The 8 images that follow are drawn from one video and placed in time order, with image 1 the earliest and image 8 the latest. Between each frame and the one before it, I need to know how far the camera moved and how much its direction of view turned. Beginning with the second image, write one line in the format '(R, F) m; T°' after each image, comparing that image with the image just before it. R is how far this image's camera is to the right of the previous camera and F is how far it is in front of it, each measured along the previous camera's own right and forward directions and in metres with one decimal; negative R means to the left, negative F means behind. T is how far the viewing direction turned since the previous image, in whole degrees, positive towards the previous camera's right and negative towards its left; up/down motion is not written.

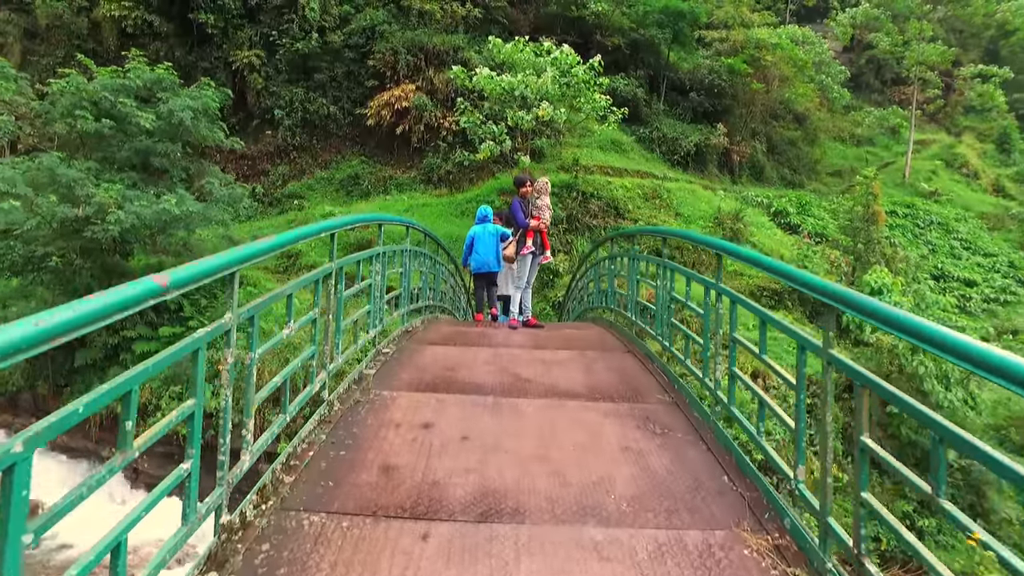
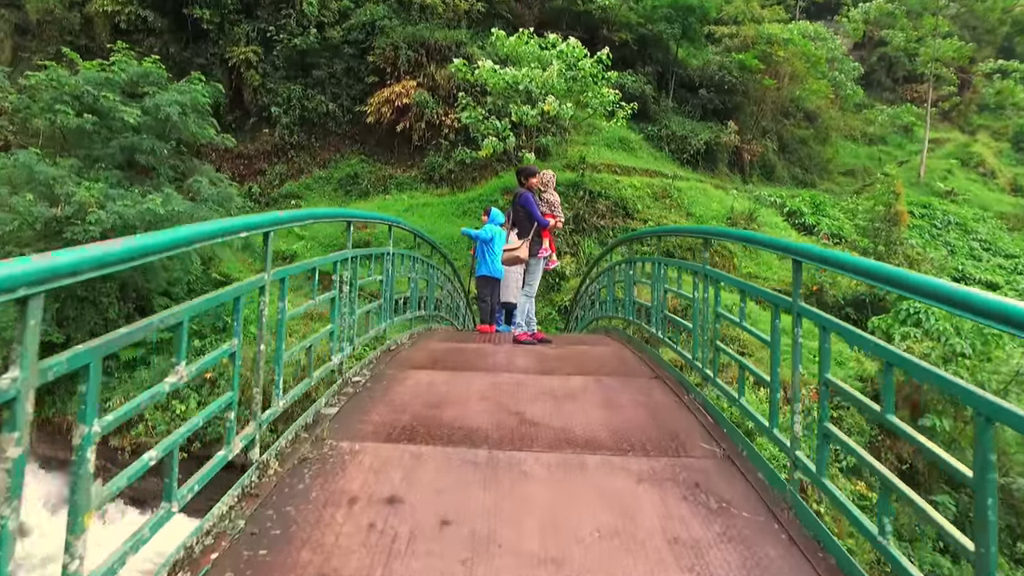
(0.0, +0.5) m; 0°
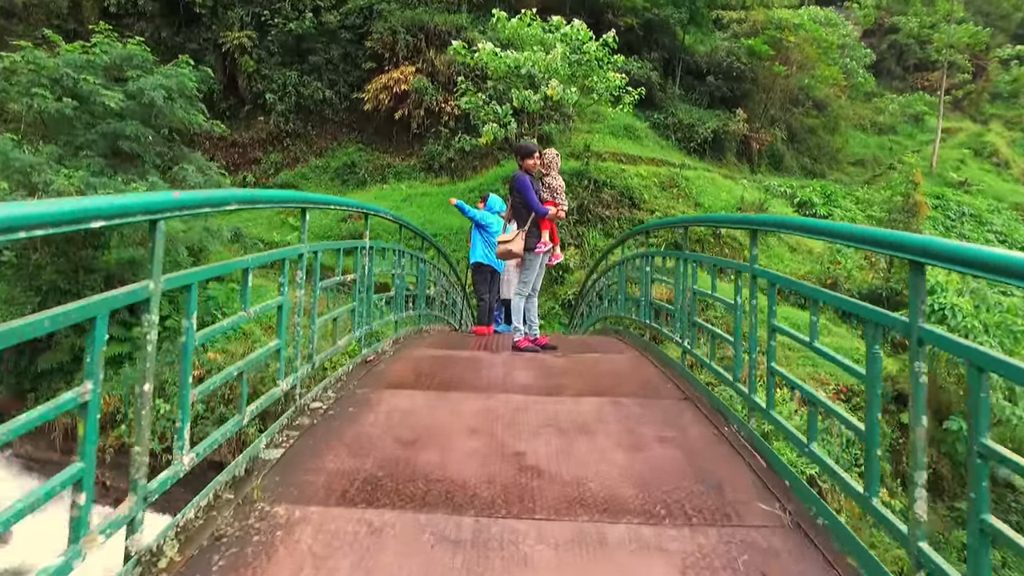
(0.0, +0.4) m; 0°
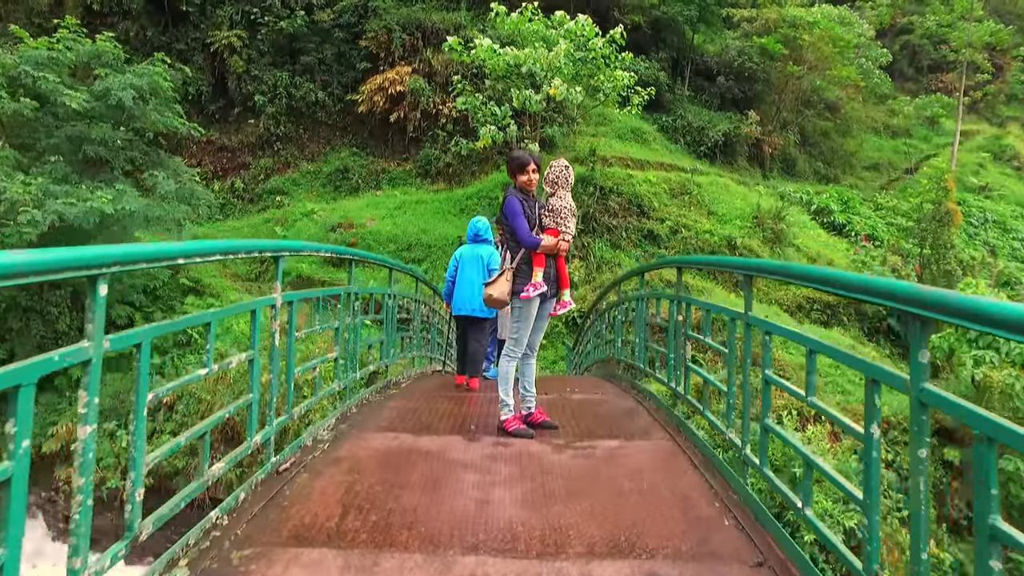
(+0.1, +0.7) m; 0°
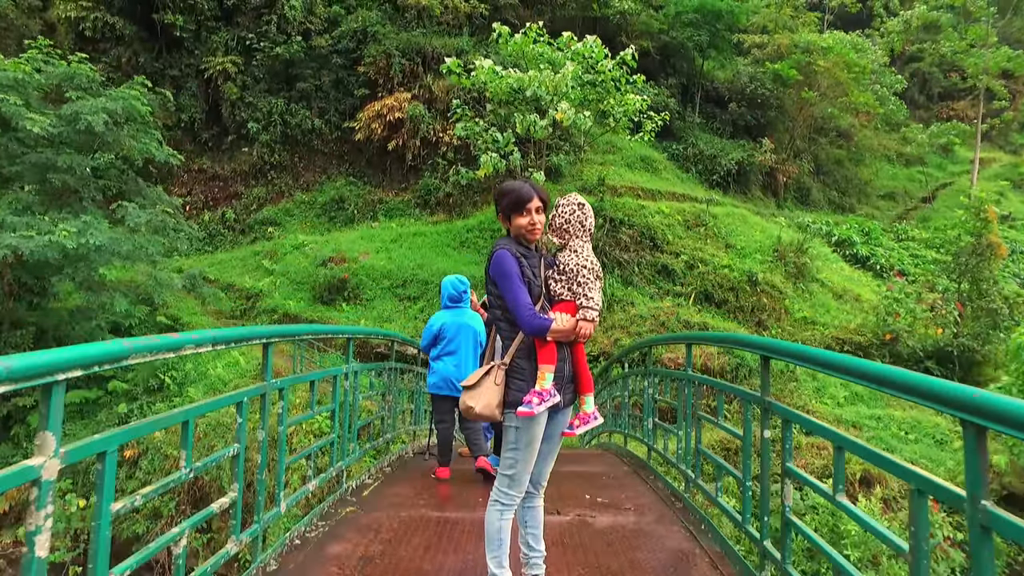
(0.0, +0.7) m; 0°
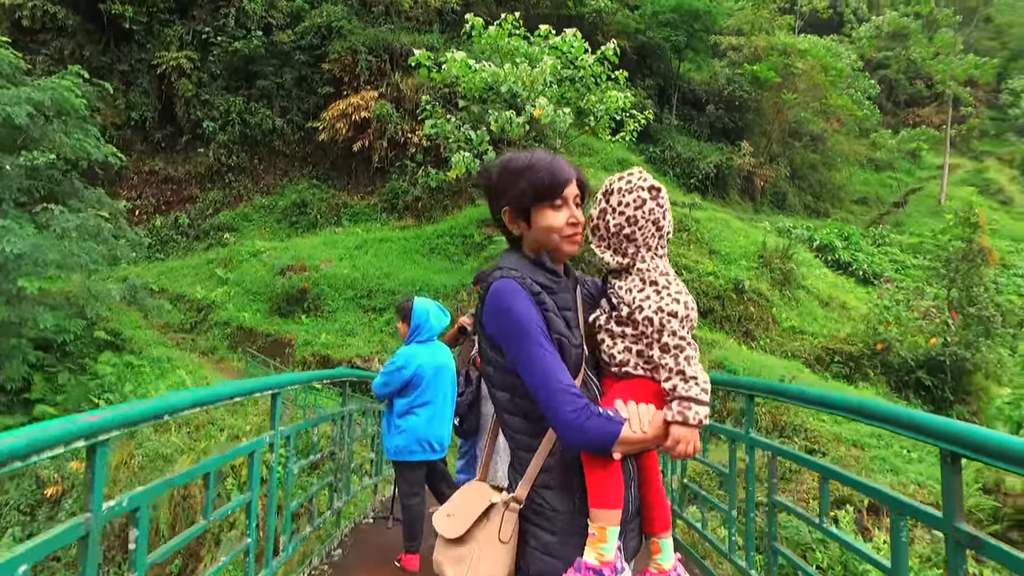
(0.0, +0.6) m; +3°
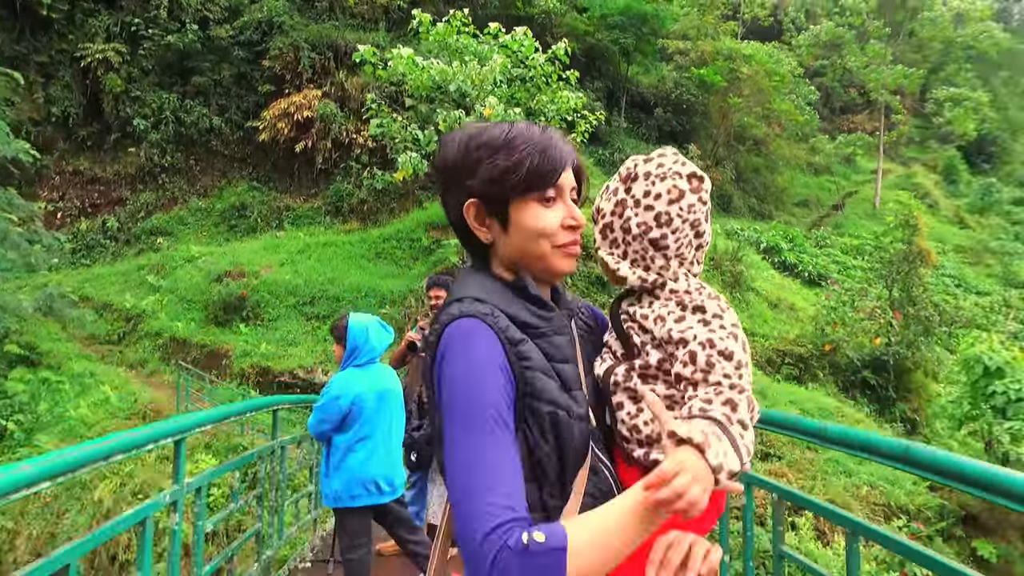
(0.0, +0.2) m; +4°
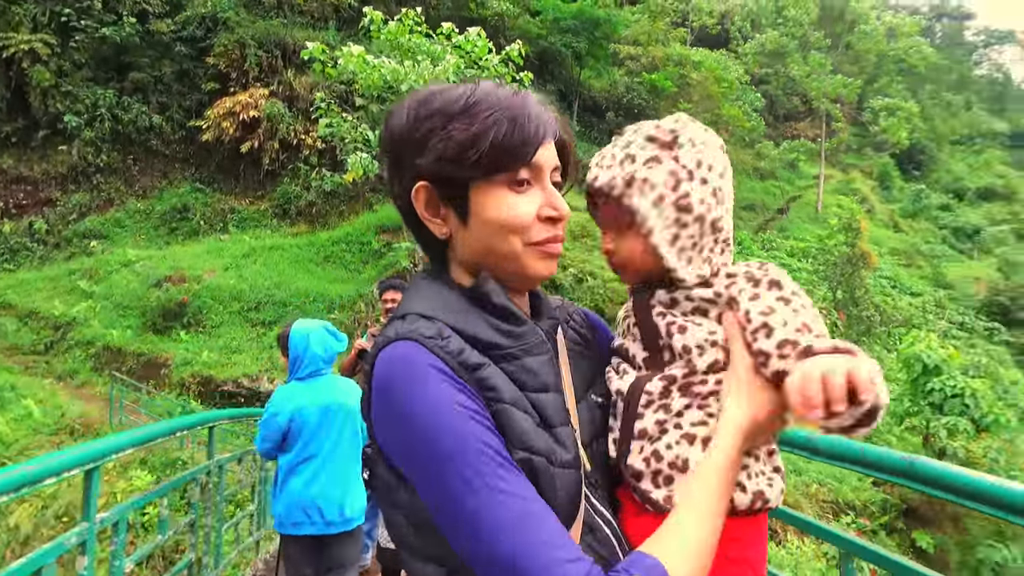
(0.0, +0.1) m; +4°
